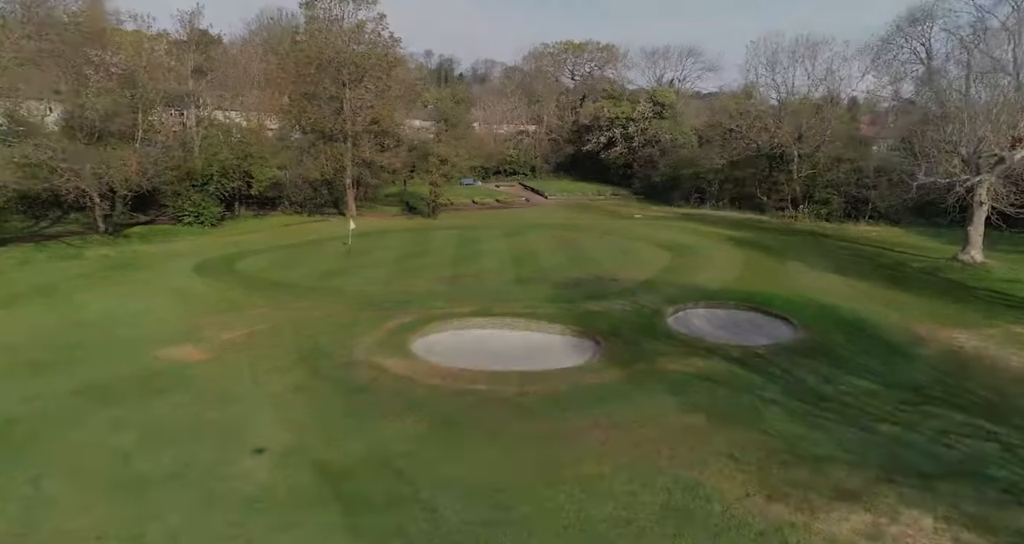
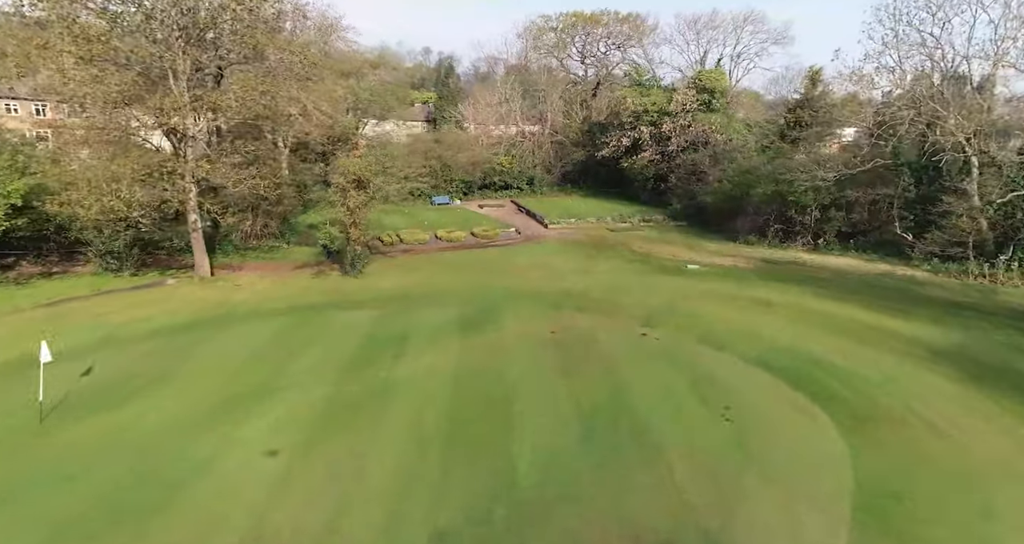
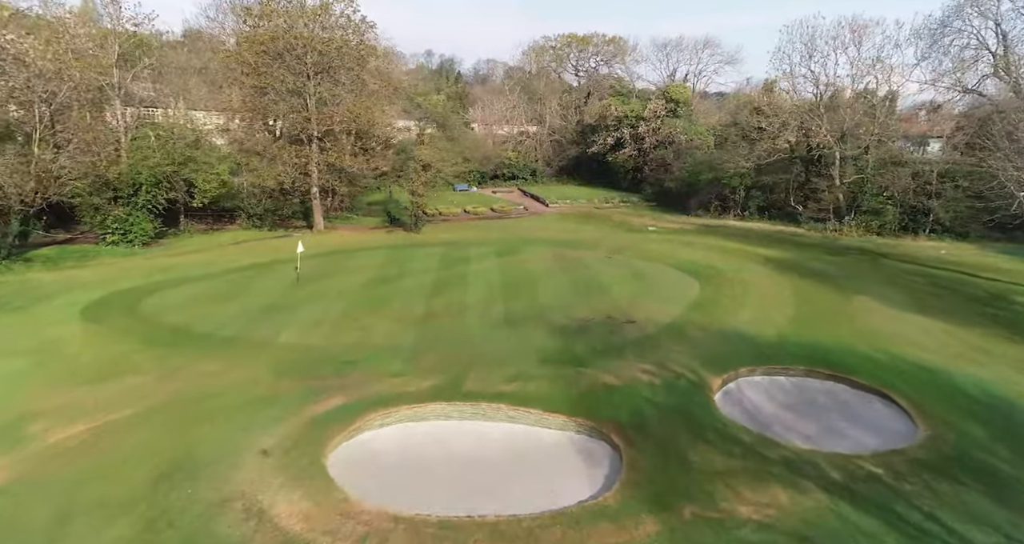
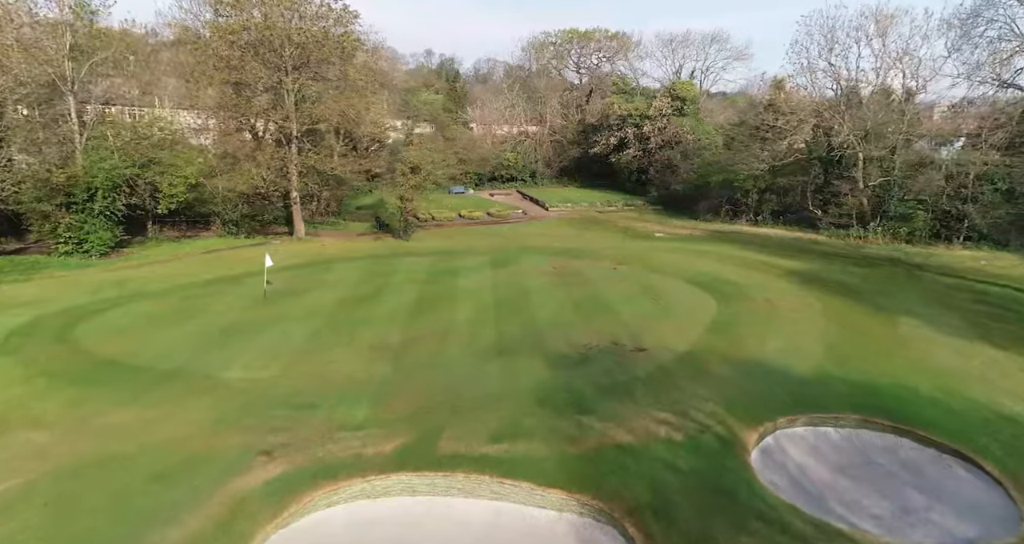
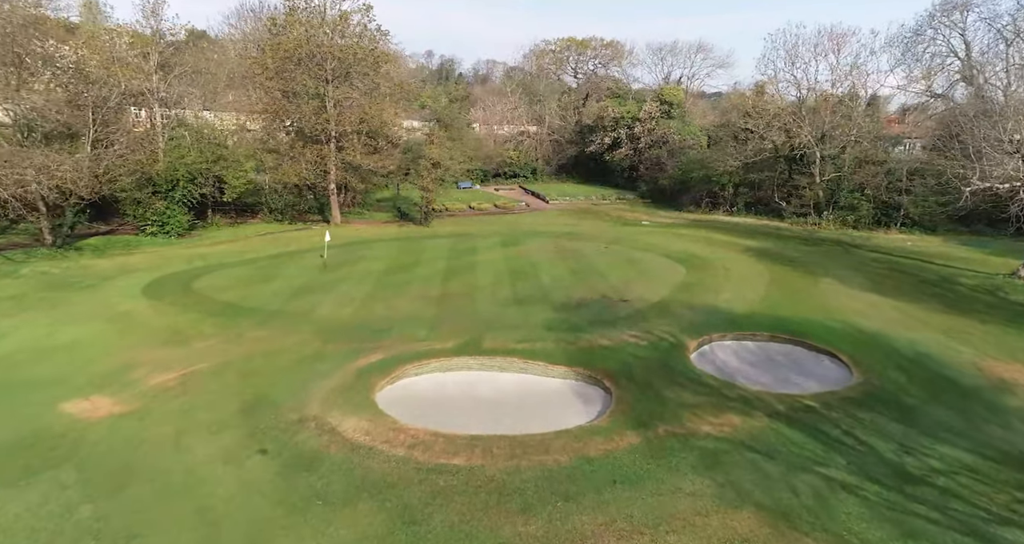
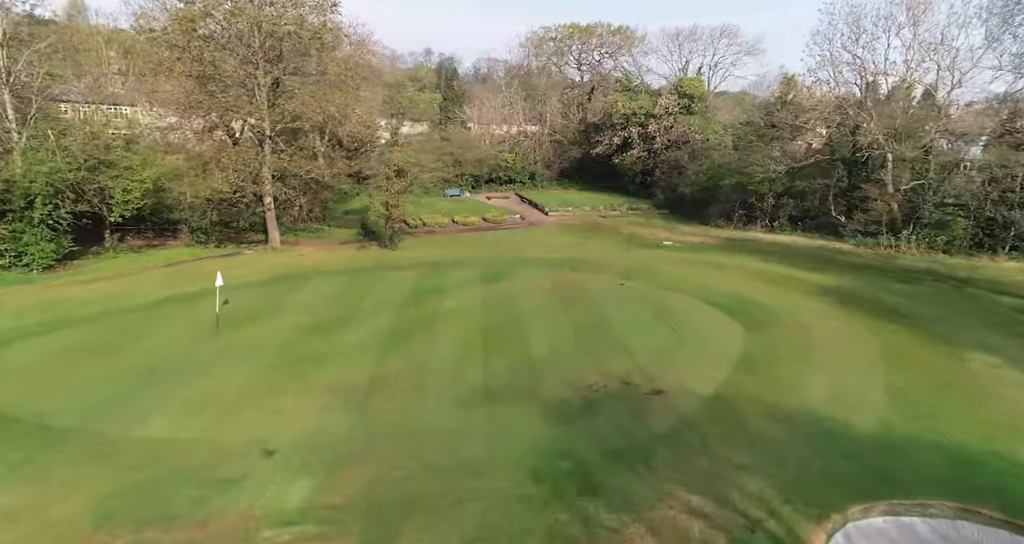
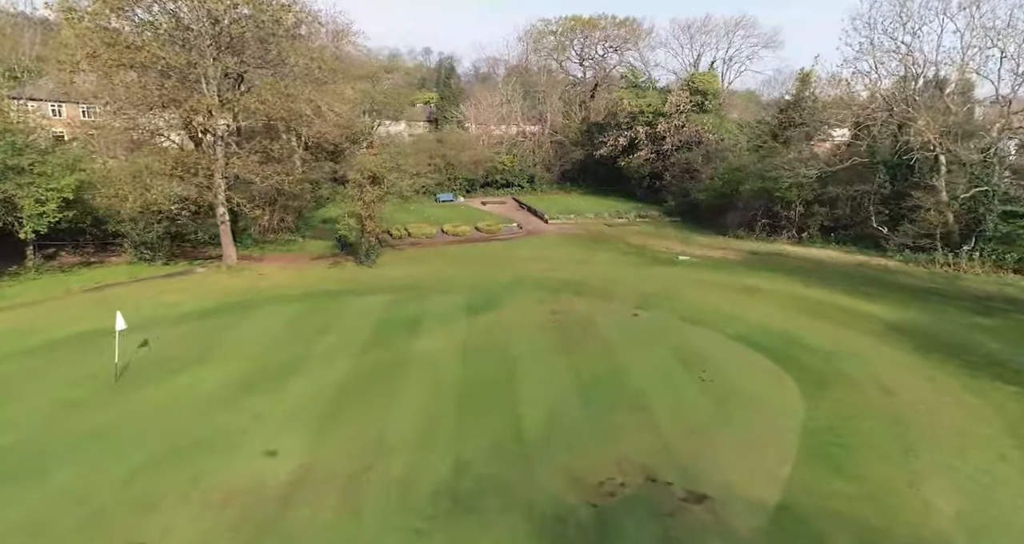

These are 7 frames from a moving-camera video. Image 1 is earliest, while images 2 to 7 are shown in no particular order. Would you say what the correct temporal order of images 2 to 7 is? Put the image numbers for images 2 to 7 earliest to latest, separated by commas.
5, 3, 4, 6, 7, 2
